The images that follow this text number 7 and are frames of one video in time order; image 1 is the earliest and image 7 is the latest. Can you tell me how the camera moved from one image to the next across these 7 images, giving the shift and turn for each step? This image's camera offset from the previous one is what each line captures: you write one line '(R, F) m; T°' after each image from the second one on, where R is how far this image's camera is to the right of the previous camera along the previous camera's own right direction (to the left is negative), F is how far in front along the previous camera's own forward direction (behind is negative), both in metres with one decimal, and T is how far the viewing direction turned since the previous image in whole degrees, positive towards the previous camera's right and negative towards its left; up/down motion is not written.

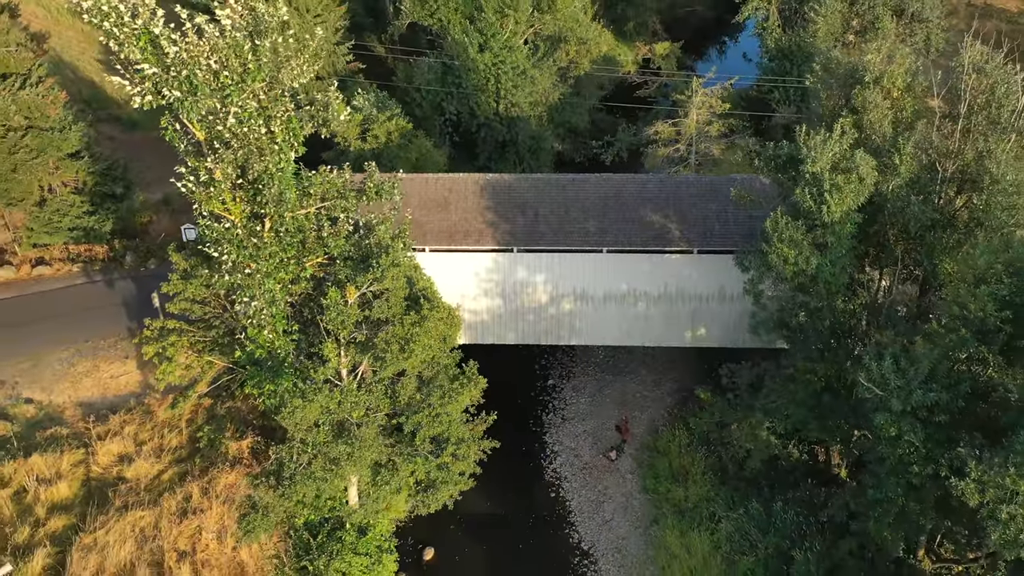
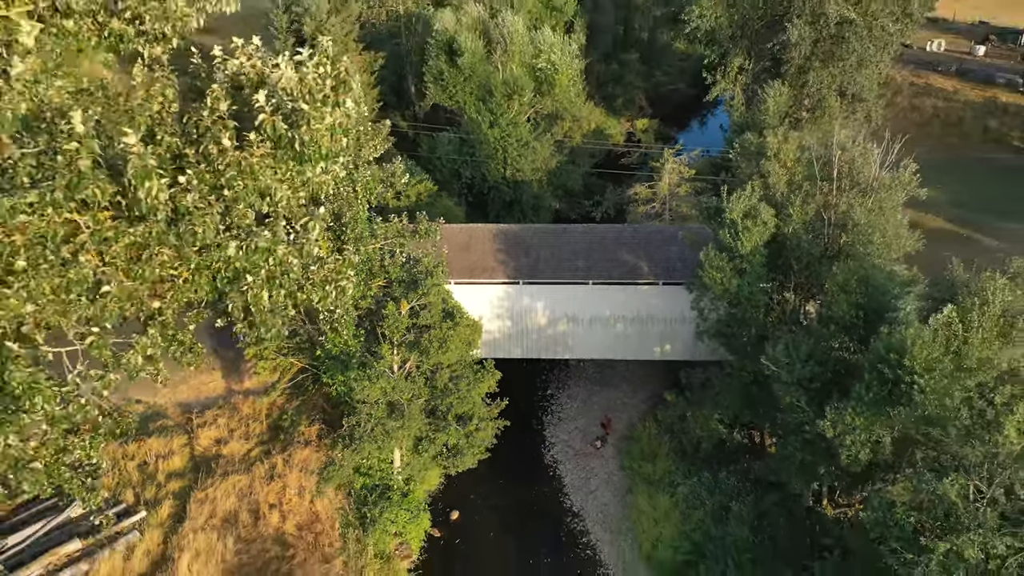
(-0.1, -4.7) m; 0°
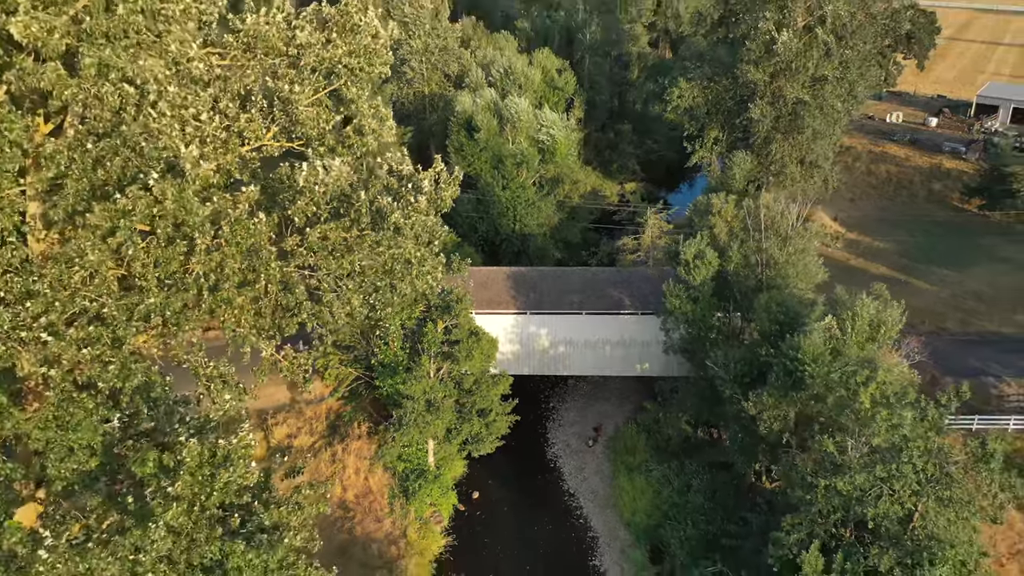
(-0.1, -5.4) m; 0°
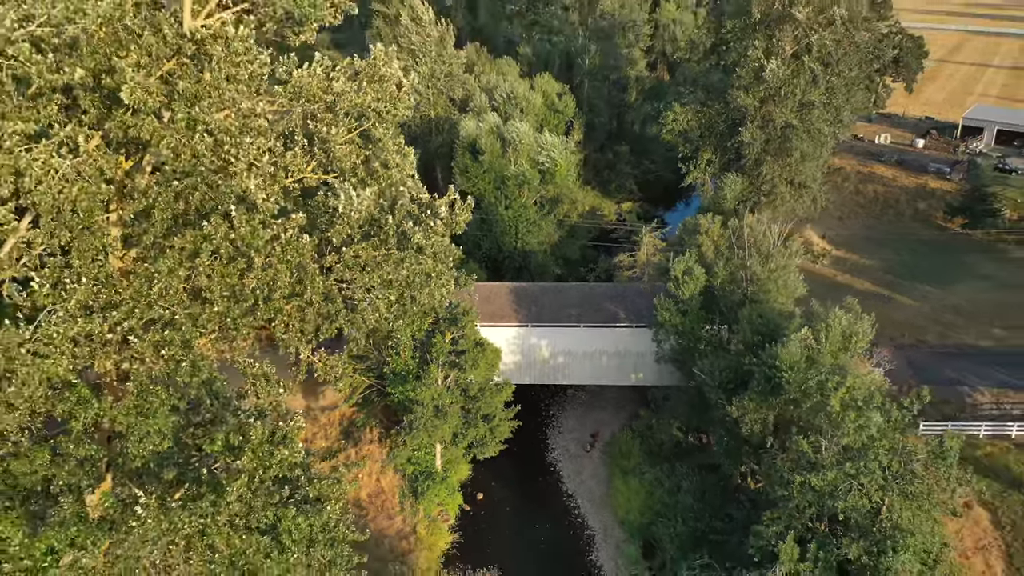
(0.0, -1.7) m; 0°
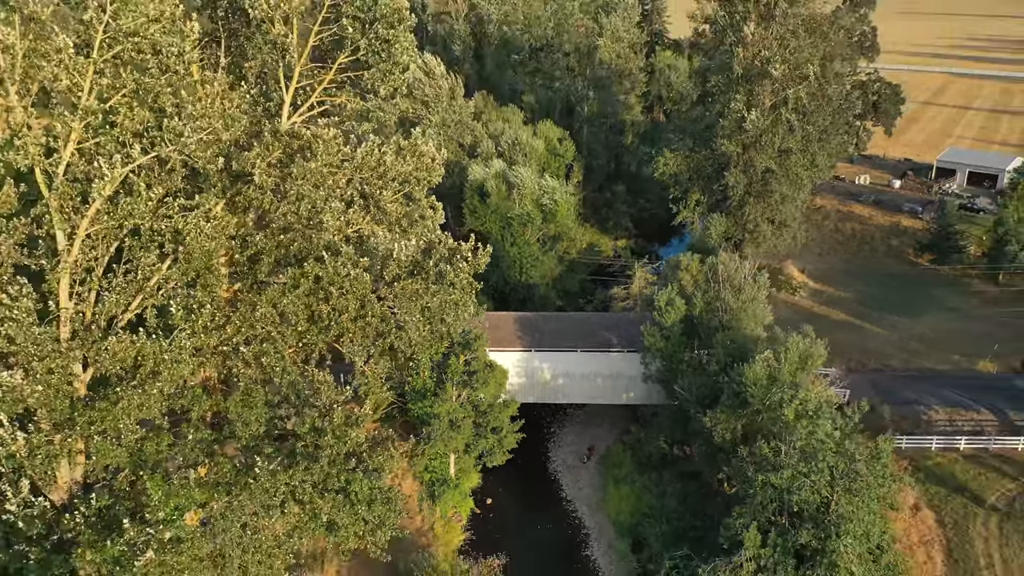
(-0.1, -3.6) m; 0°
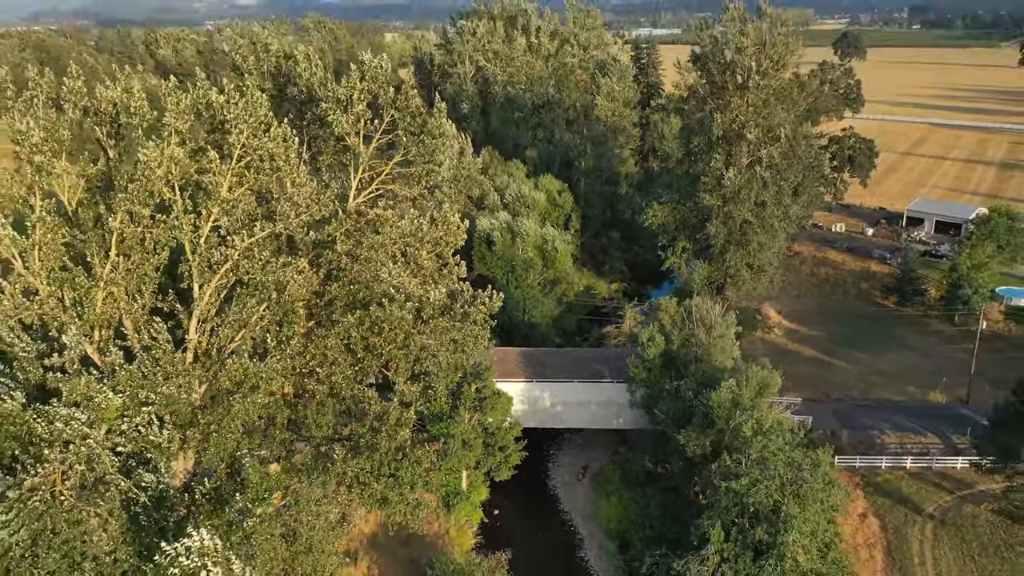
(-0.1, -4.7) m; 0°
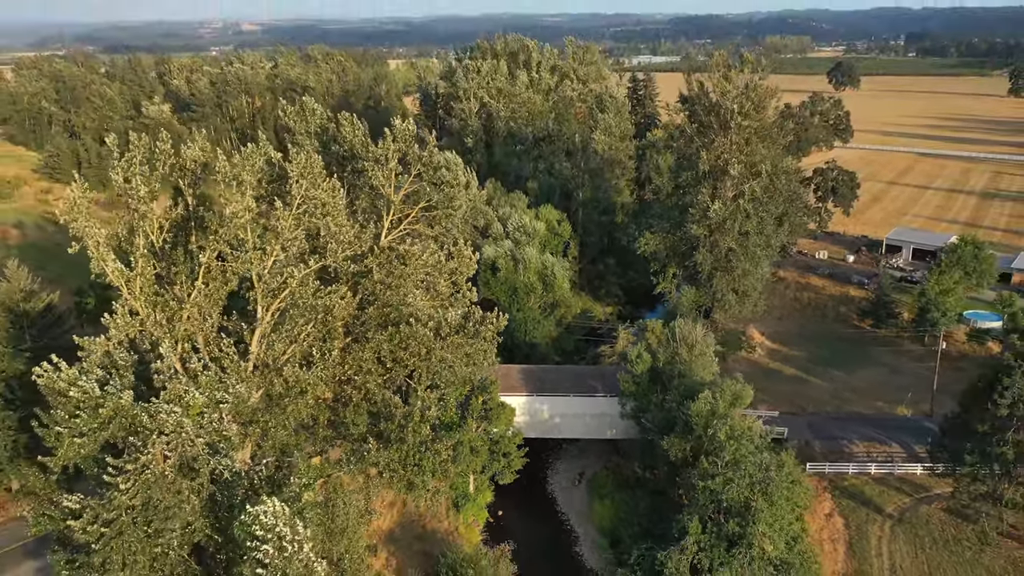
(-0.1, -3.8) m; 0°
